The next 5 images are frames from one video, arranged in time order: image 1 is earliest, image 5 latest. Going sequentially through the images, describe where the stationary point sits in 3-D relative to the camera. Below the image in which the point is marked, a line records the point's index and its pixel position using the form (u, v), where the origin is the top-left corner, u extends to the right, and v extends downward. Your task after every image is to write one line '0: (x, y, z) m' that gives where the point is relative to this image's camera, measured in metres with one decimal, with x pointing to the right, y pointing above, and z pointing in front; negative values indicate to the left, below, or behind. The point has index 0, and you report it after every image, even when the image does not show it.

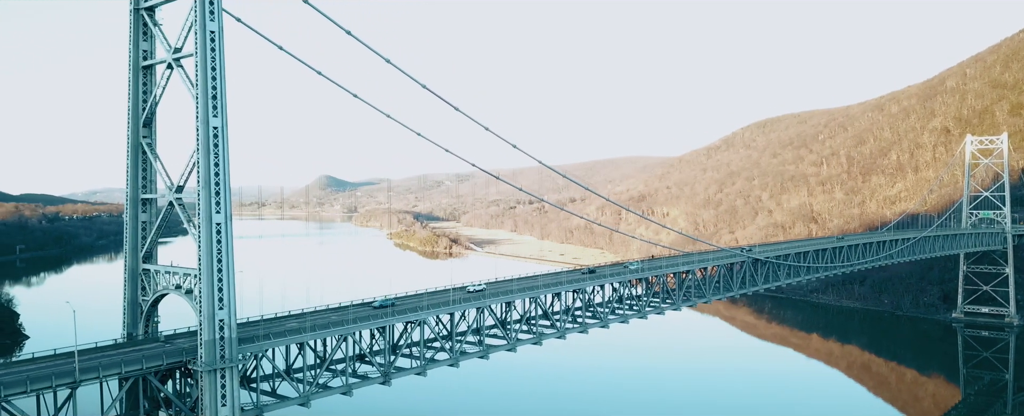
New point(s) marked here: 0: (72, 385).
0: (-11.1, -4.5, +19.9) m
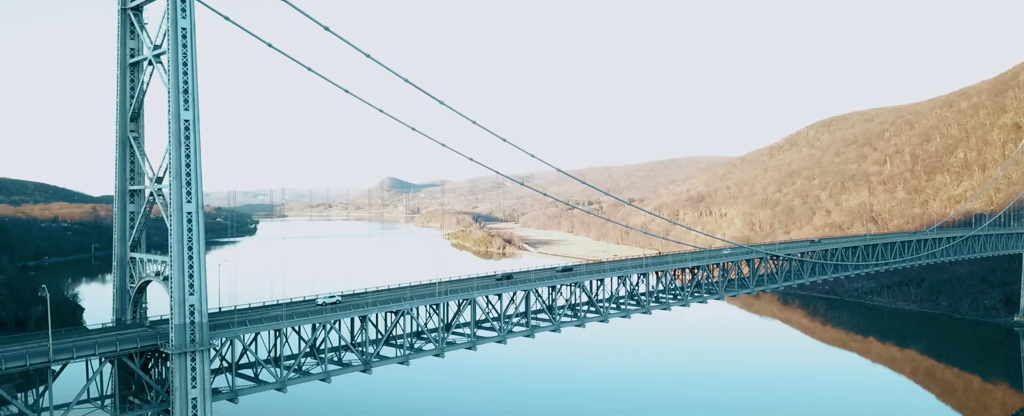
0: (-12.5, -4.2, +21.0) m
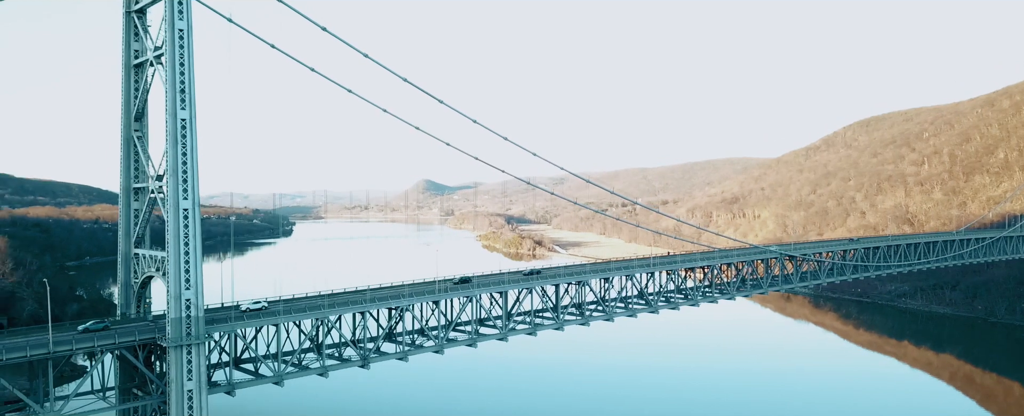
0: (-12.9, -4.1, +21.7) m
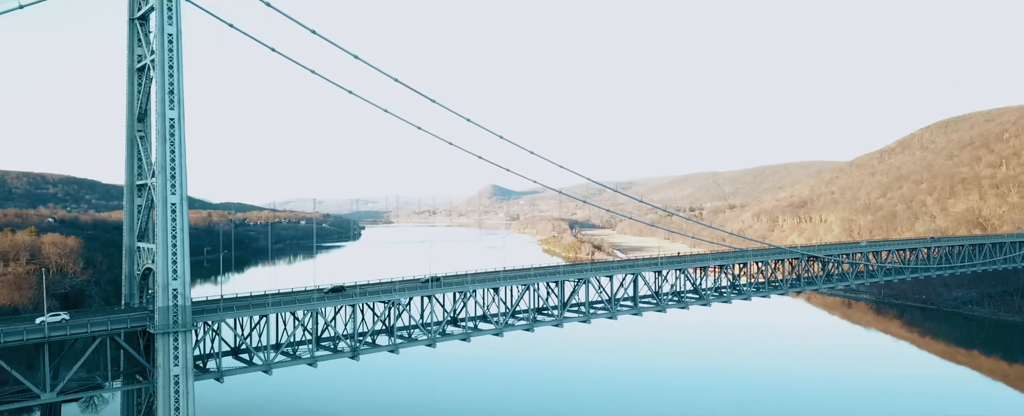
0: (-14.0, -3.9, +23.3) m
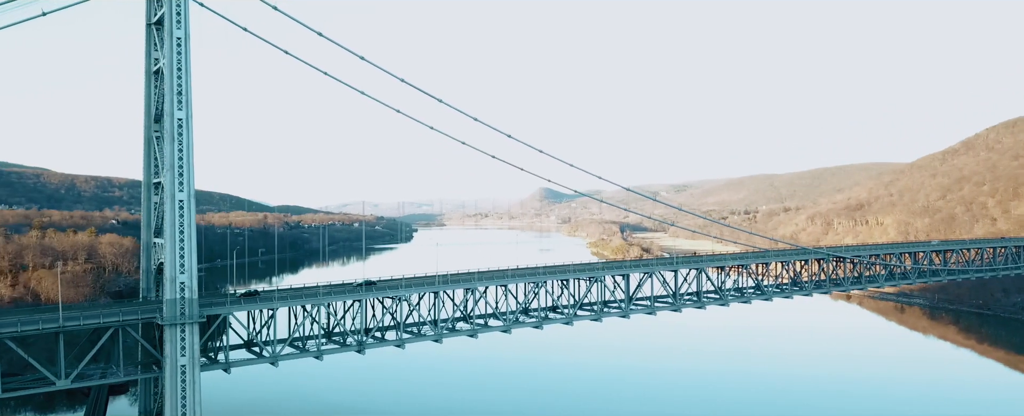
0: (-14.2, -3.8, +24.5) m
